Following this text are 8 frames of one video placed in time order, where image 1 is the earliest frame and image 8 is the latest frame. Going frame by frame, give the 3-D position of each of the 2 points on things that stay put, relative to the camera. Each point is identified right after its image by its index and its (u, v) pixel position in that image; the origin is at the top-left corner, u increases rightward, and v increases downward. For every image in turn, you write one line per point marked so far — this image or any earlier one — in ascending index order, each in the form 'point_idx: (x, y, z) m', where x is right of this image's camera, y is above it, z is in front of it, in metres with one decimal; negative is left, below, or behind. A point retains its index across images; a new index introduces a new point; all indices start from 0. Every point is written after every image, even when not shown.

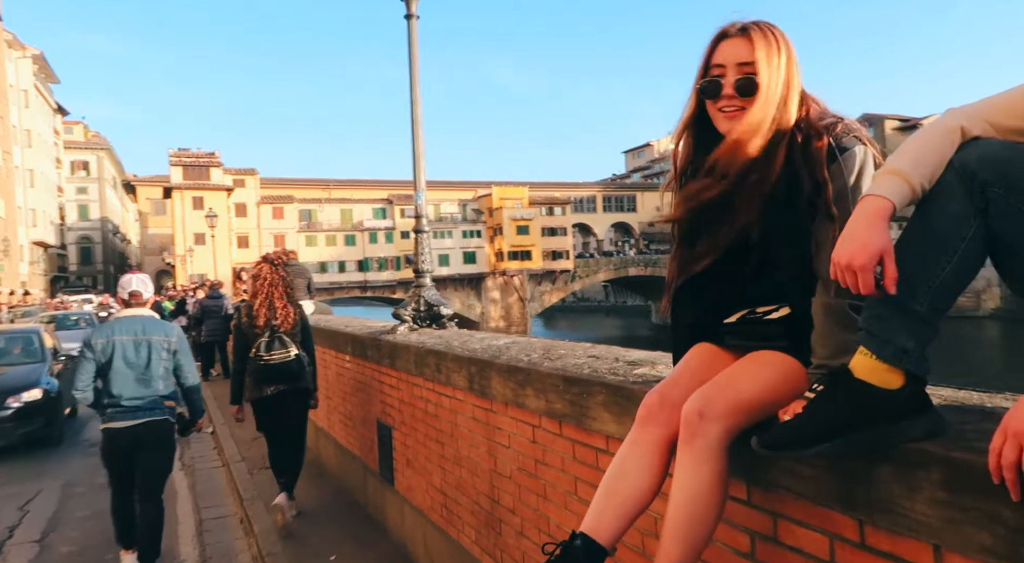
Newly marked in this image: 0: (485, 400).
0: (-0.2, -0.7, +3.6) m
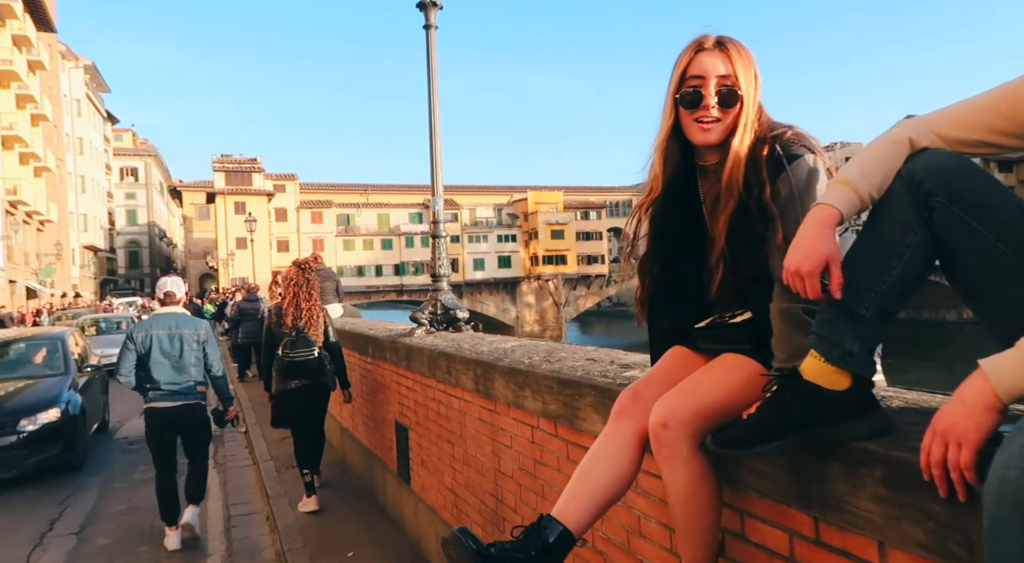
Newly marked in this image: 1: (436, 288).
0: (-0.1, -0.7, +3.7) m
1: (-0.8, -0.1, +6.0) m
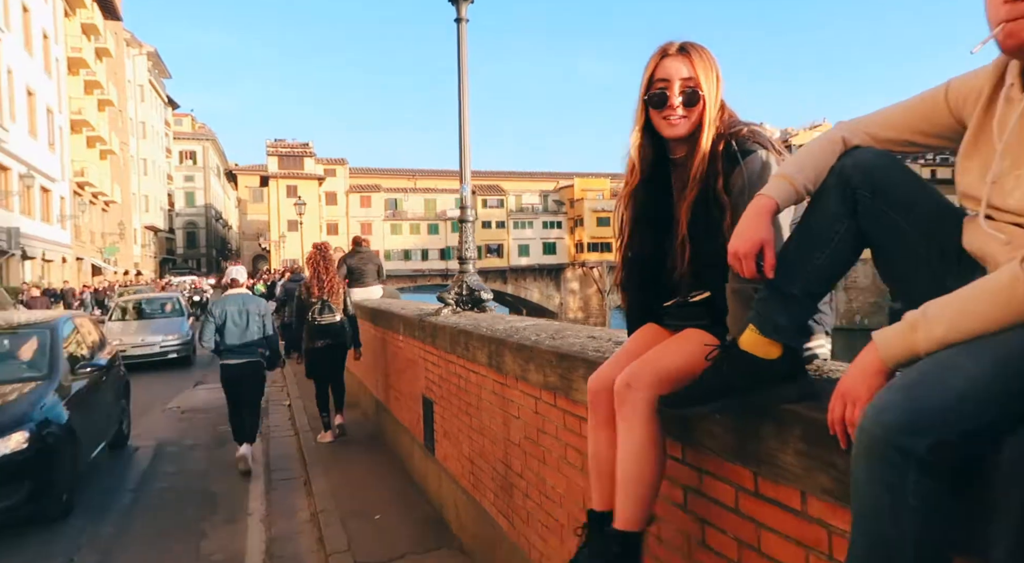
0: (-0.1, -0.6, +4.0) m
1: (-0.5, +0.1, +6.3) m
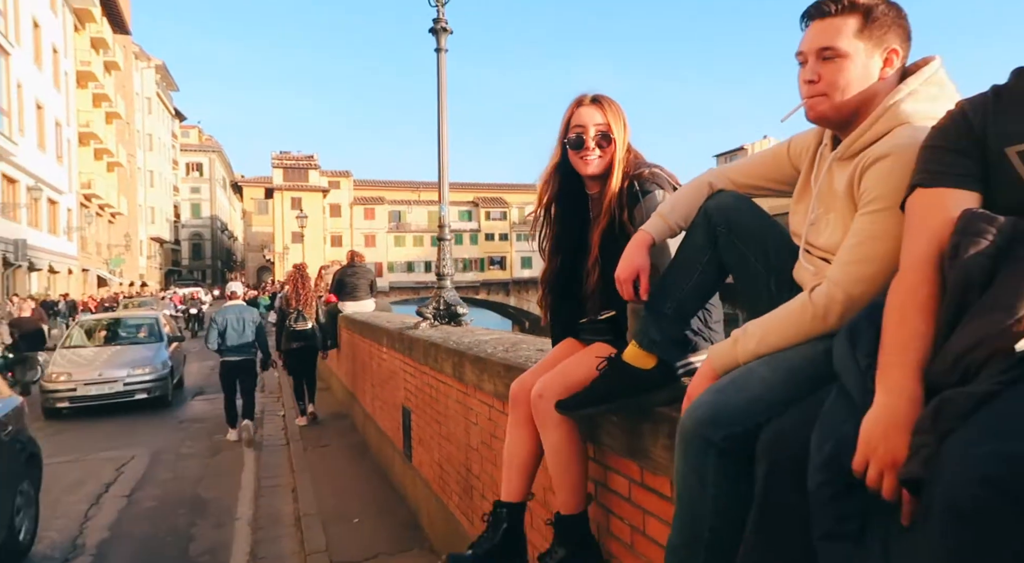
0: (-0.3, -0.7, +4.3) m
1: (-0.8, 0.0, +6.7) m
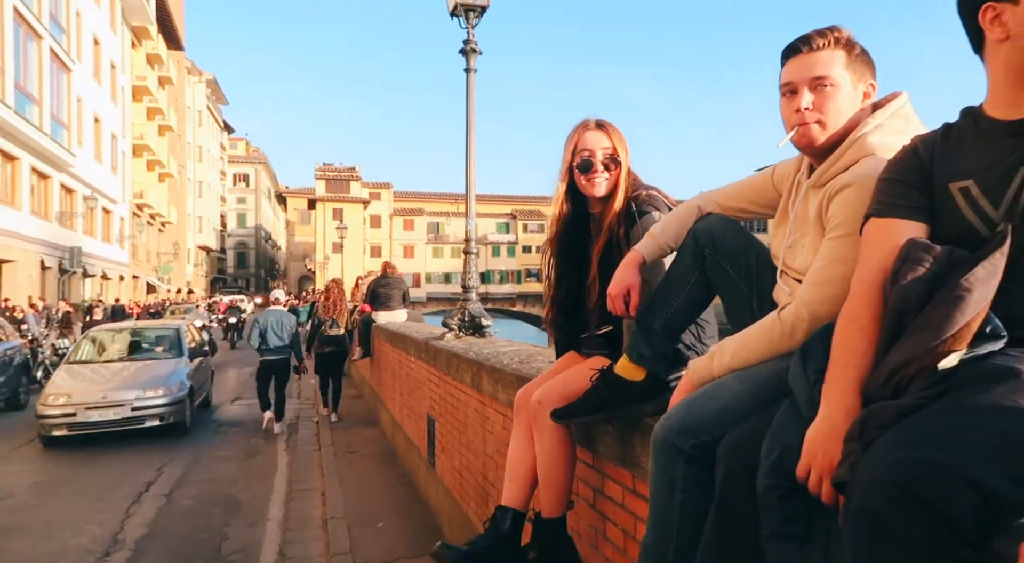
0: (-0.2, -0.8, +4.4) m
1: (-0.5, -0.2, +6.9) m
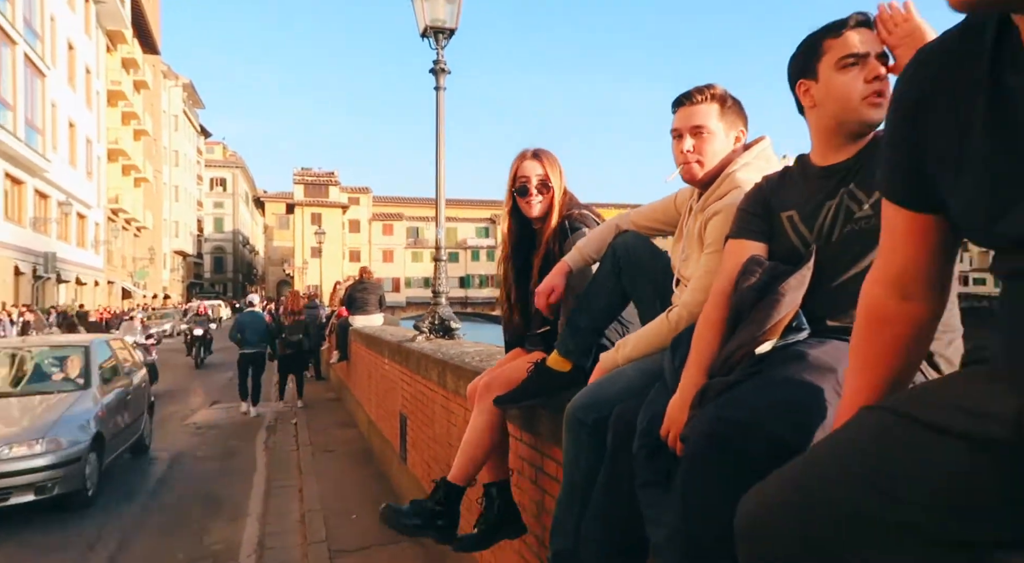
0: (-0.5, -0.8, +4.8) m
1: (-0.9, -0.2, +7.2) m
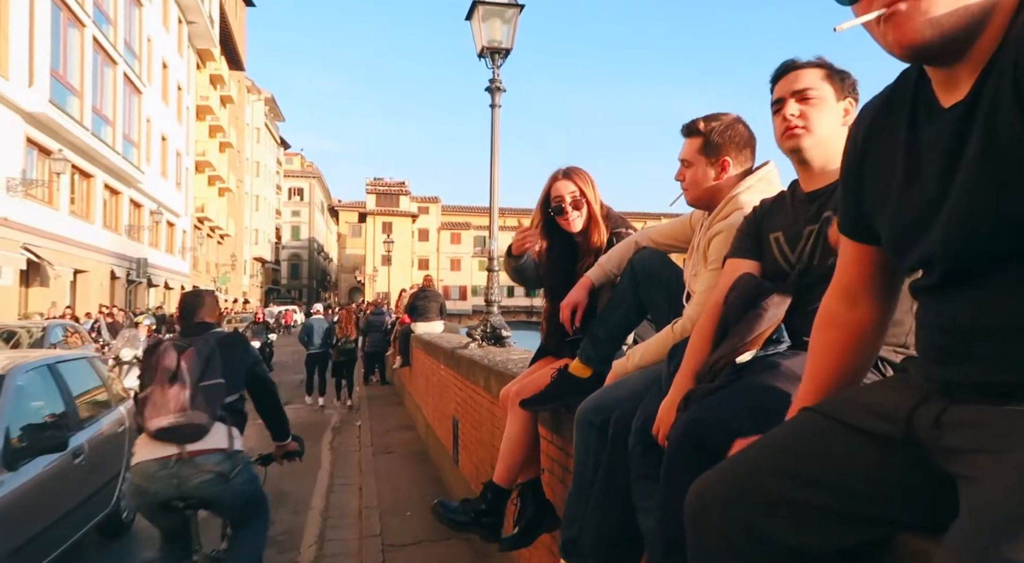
0: (-0.2, -0.9, +5.0) m
1: (-0.3, -0.4, +7.5) m
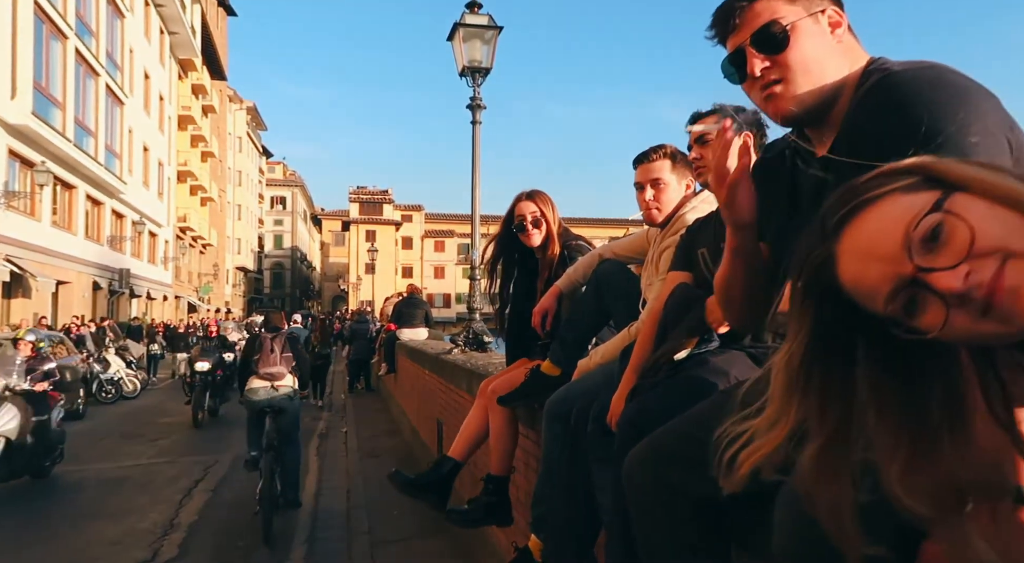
0: (-0.3, -1.0, +5.4) m
1: (-0.5, -0.5, +7.8) m
